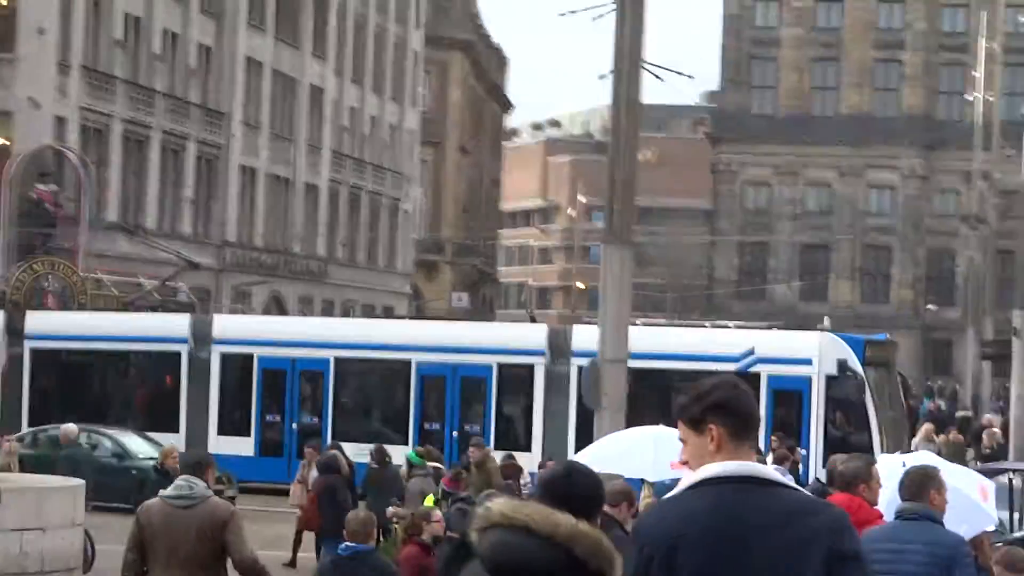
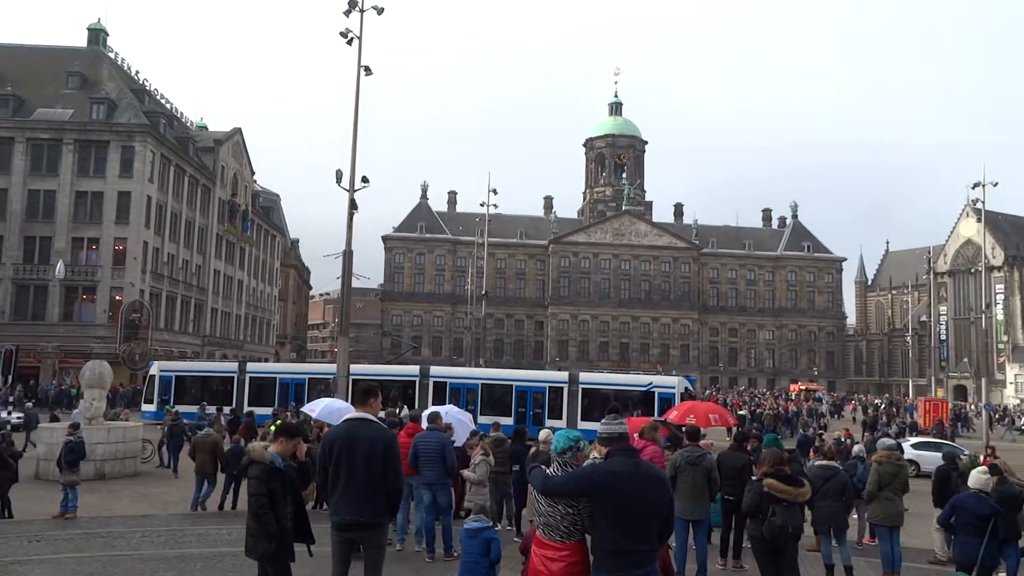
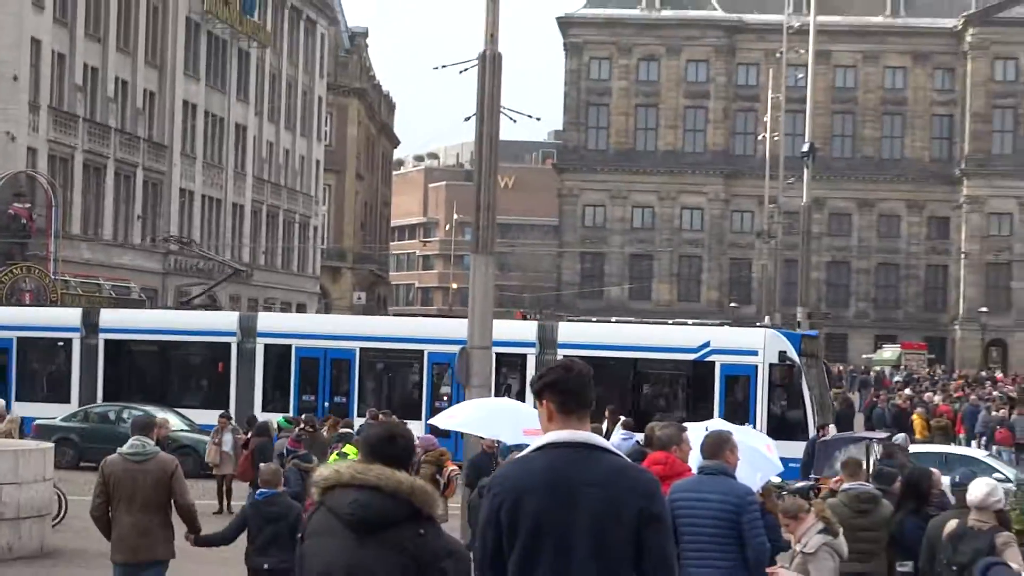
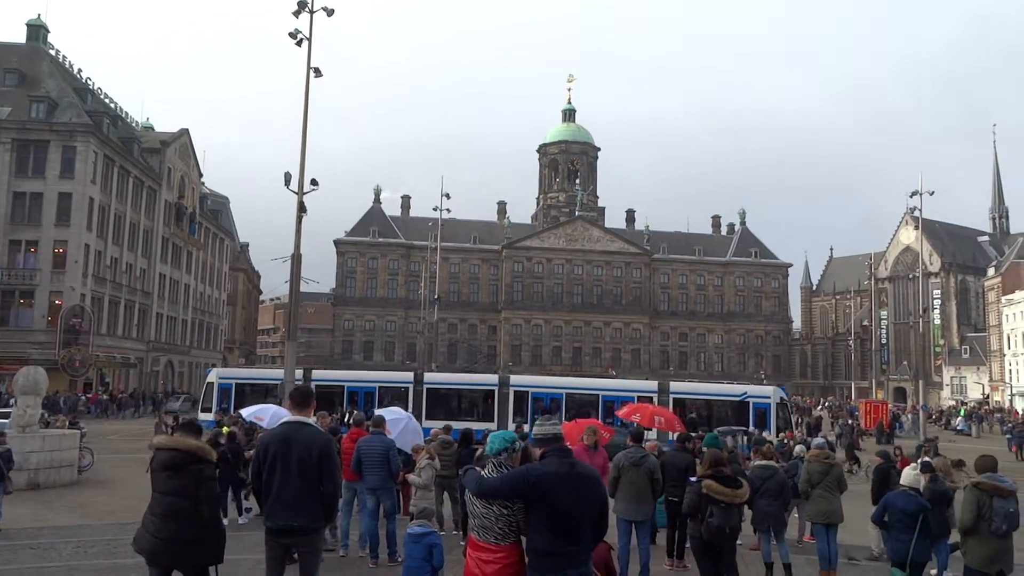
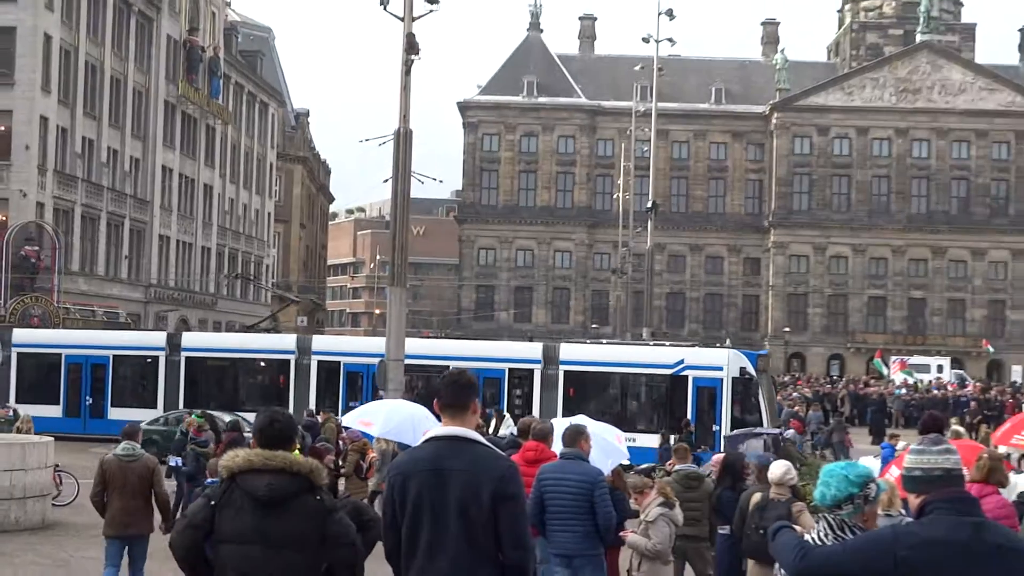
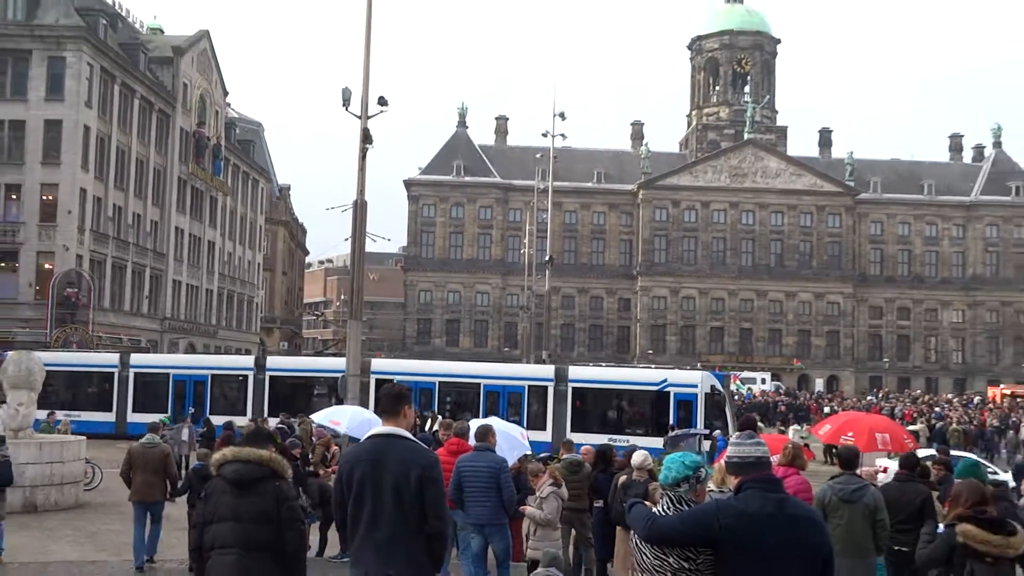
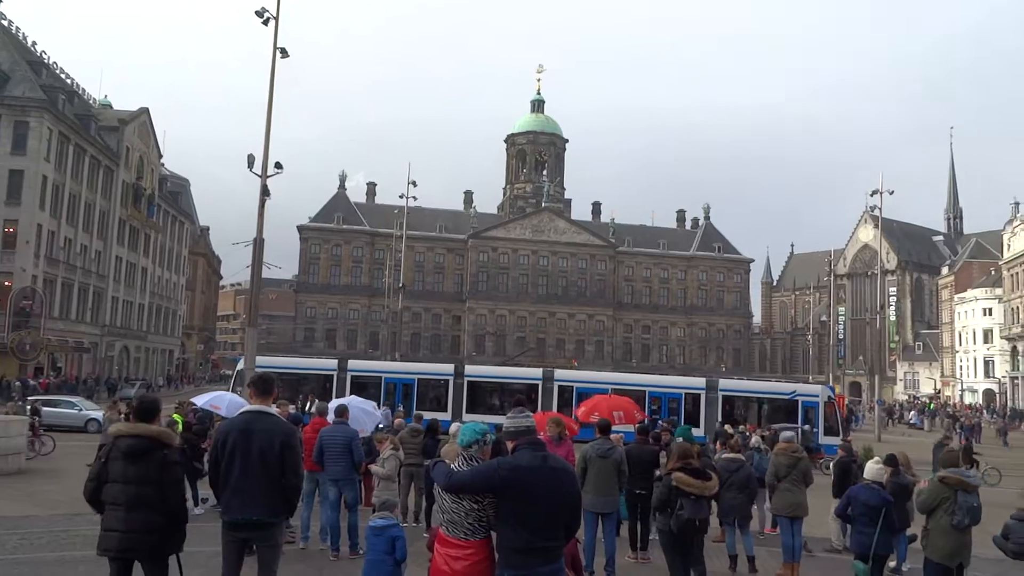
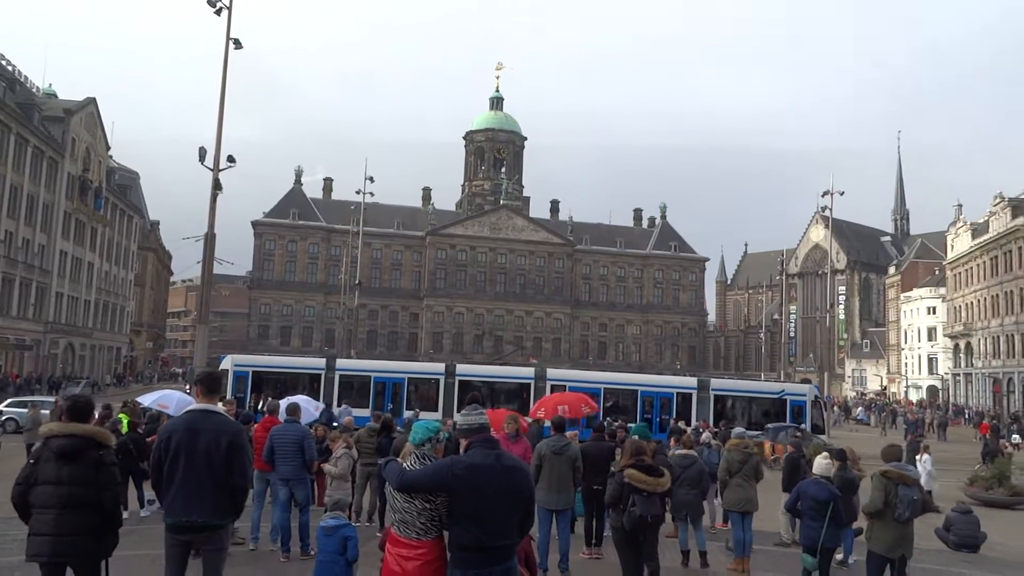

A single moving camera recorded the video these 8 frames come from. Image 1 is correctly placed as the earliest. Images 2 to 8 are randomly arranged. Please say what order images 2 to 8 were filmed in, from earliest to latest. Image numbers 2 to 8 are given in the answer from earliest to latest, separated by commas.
3, 5, 6, 2, 4, 7, 8
